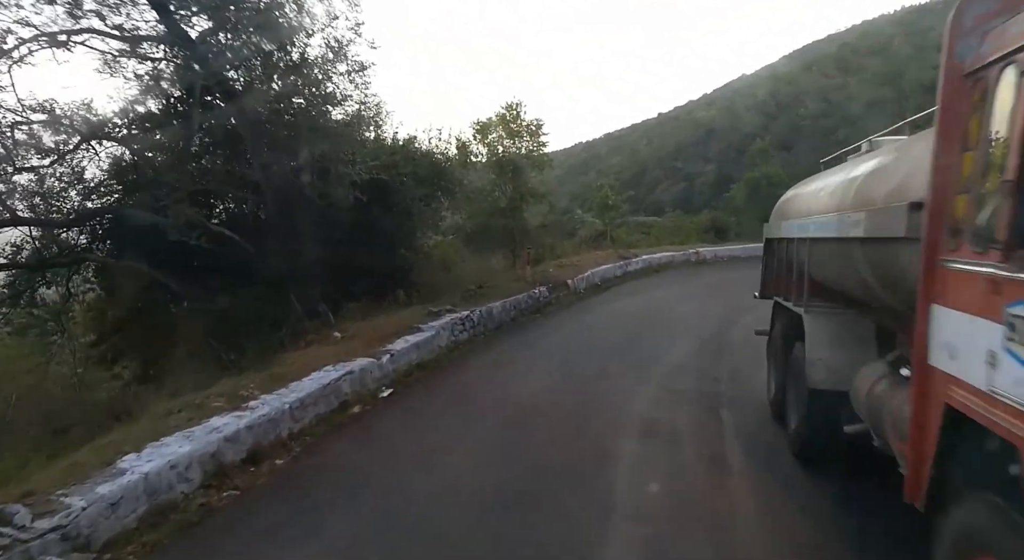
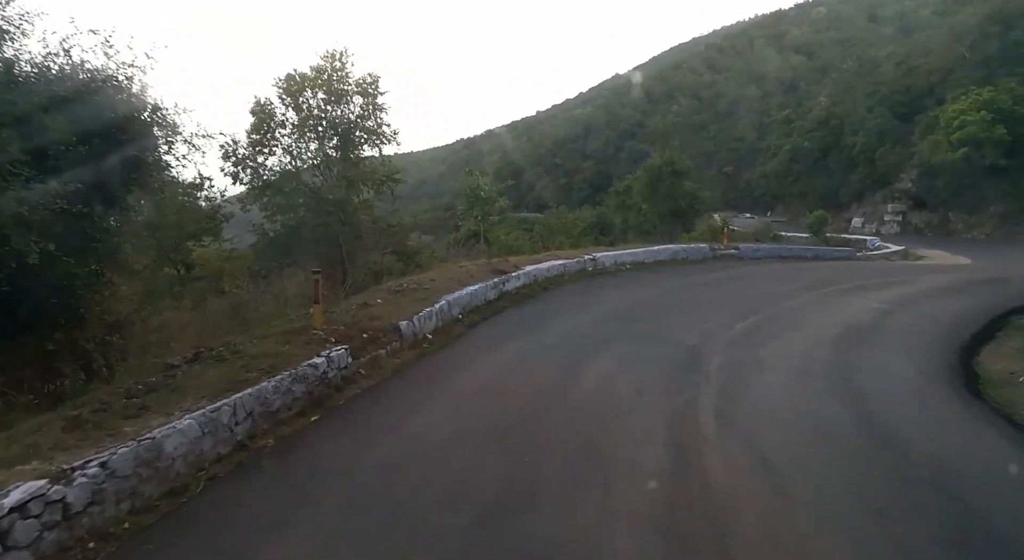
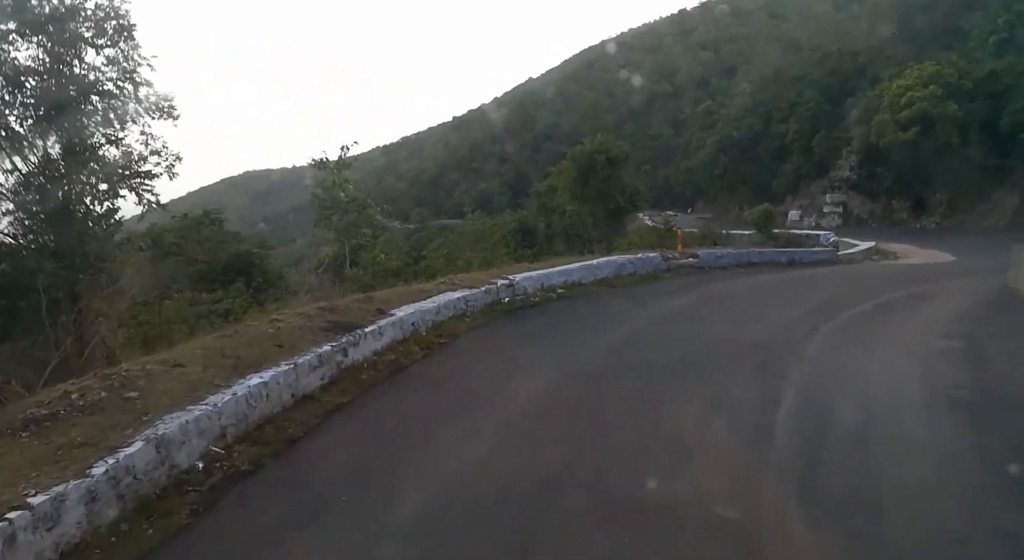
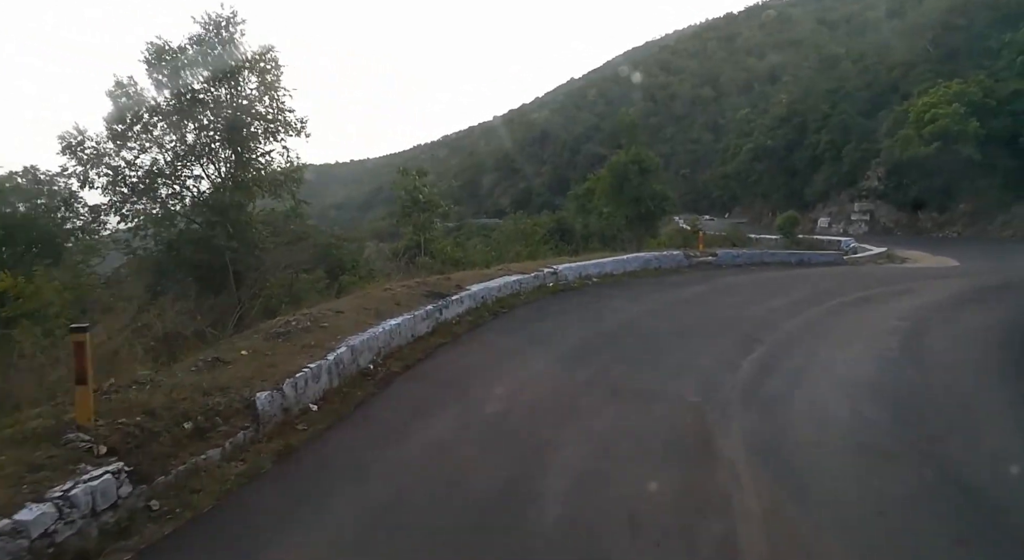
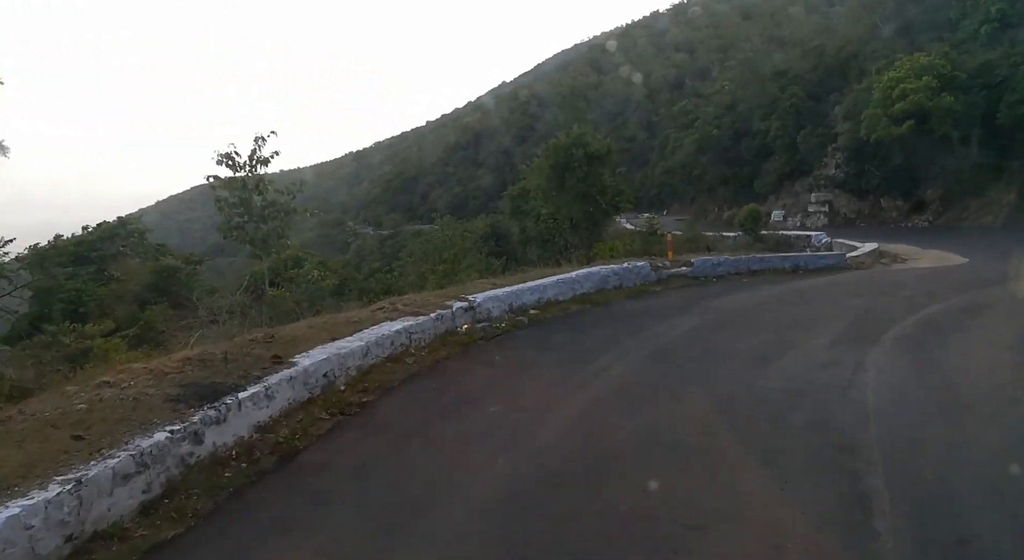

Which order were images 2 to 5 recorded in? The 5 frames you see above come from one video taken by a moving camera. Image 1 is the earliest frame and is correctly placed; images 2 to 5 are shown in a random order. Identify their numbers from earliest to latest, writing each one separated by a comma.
2, 4, 3, 5
